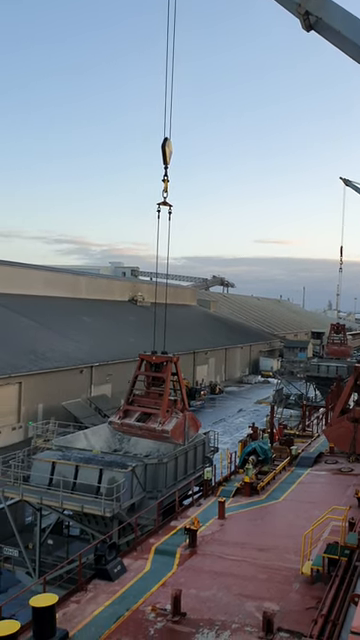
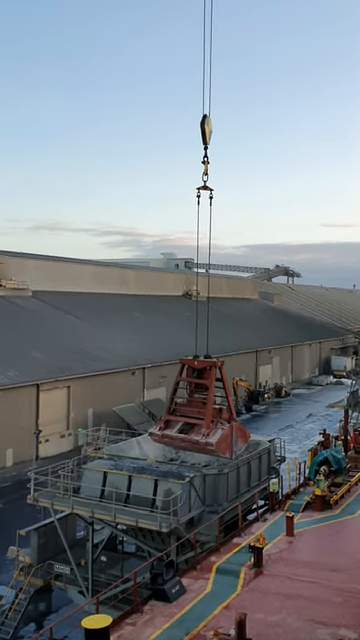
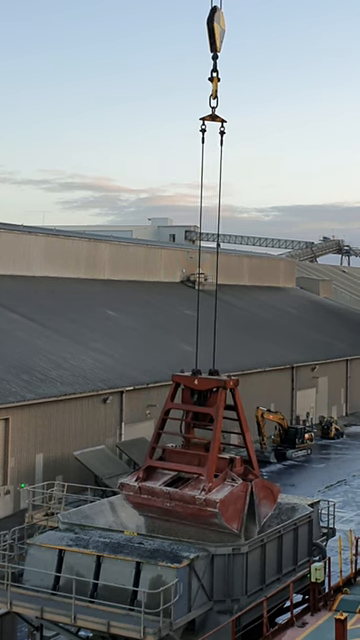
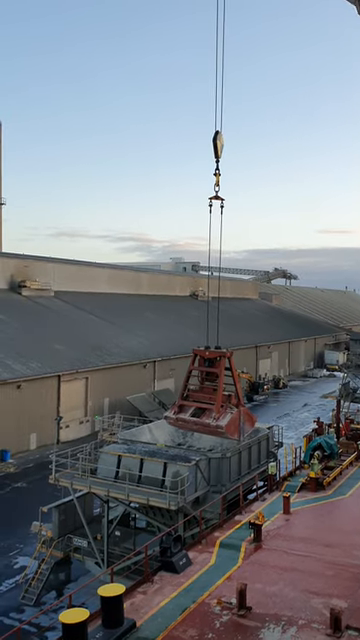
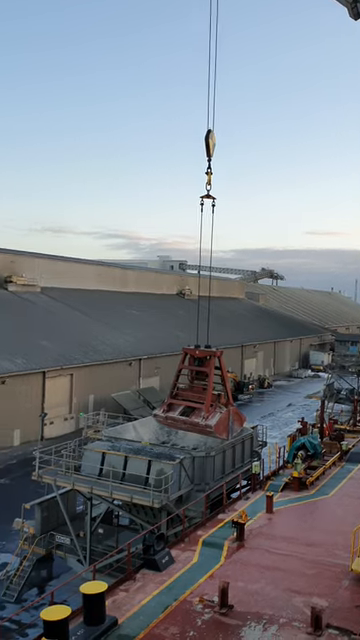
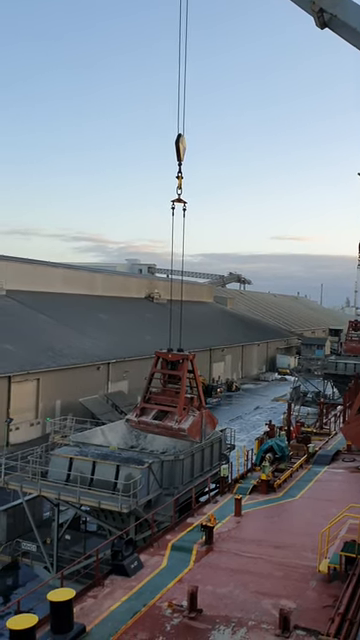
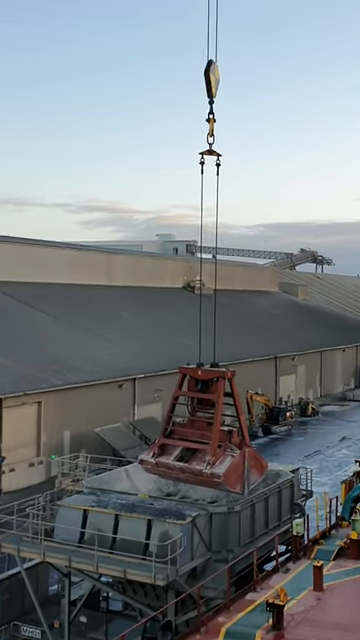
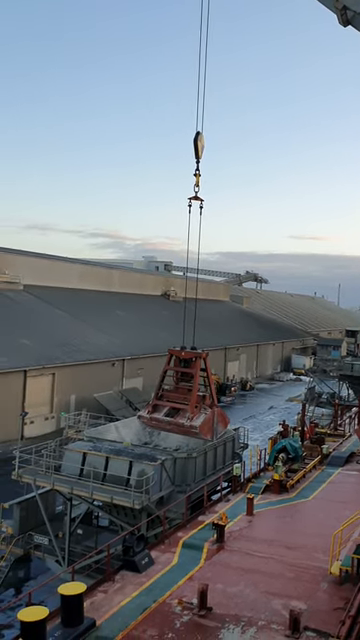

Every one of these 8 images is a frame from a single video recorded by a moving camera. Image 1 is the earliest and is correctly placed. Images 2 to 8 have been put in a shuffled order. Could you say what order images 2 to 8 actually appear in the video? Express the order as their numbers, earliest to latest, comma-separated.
6, 8, 5, 4, 2, 7, 3
